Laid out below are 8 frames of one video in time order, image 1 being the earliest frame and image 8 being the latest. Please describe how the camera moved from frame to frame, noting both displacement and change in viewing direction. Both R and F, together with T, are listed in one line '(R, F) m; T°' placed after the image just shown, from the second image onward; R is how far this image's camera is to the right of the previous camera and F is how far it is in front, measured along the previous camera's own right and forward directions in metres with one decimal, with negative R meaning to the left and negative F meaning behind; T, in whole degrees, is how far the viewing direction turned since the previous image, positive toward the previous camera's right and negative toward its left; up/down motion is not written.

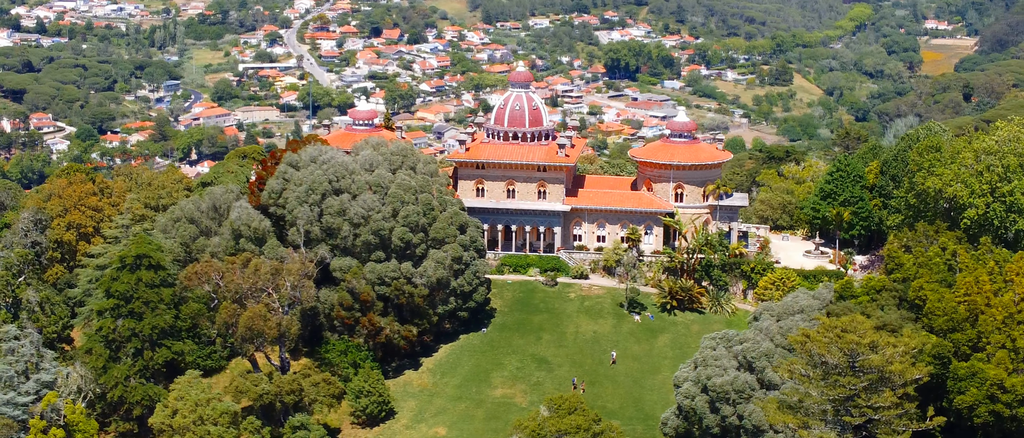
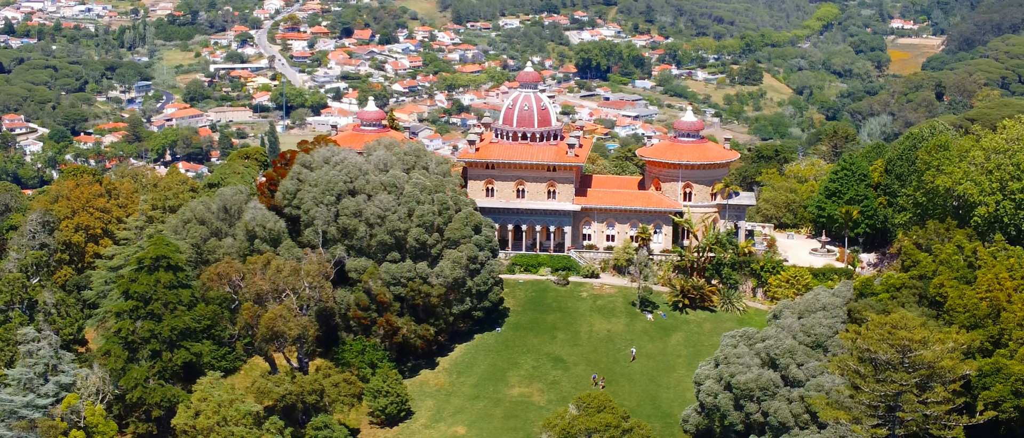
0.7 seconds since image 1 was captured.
(-1.2, -0.1) m; +1°
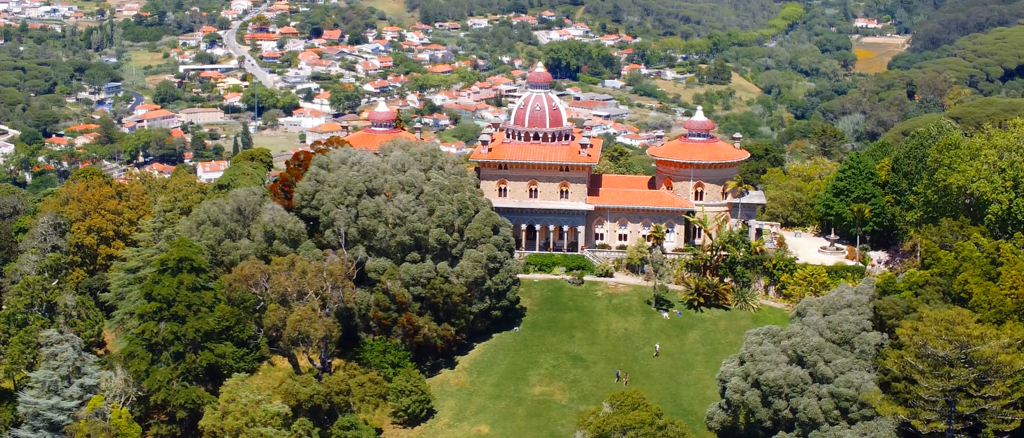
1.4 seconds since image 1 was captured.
(-1.3, -0.2) m; +1°
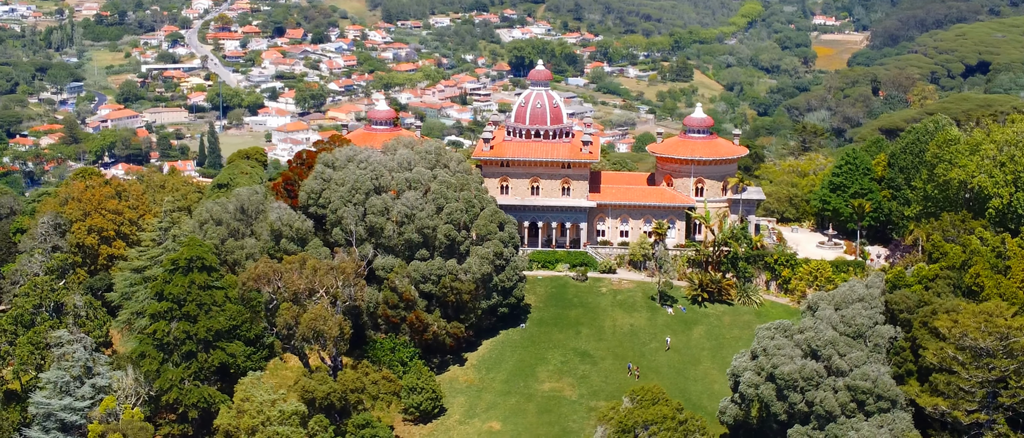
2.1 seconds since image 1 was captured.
(-1.2, -0.1) m; +1°
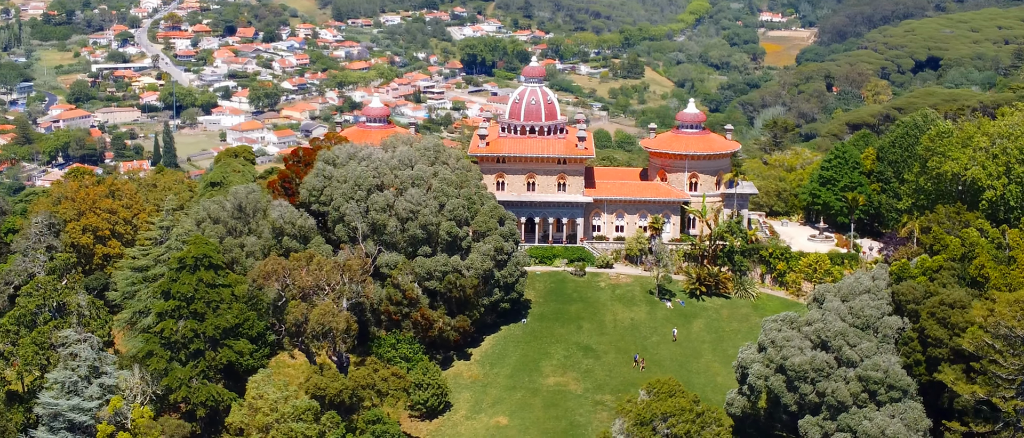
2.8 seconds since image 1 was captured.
(-1.4, -0.2) m; +2°
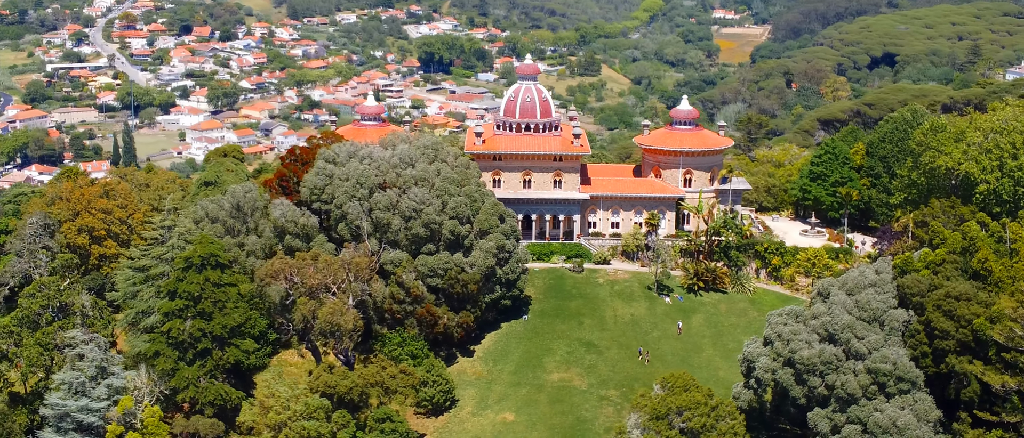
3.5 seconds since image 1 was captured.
(-1.3, -0.2) m; +1°
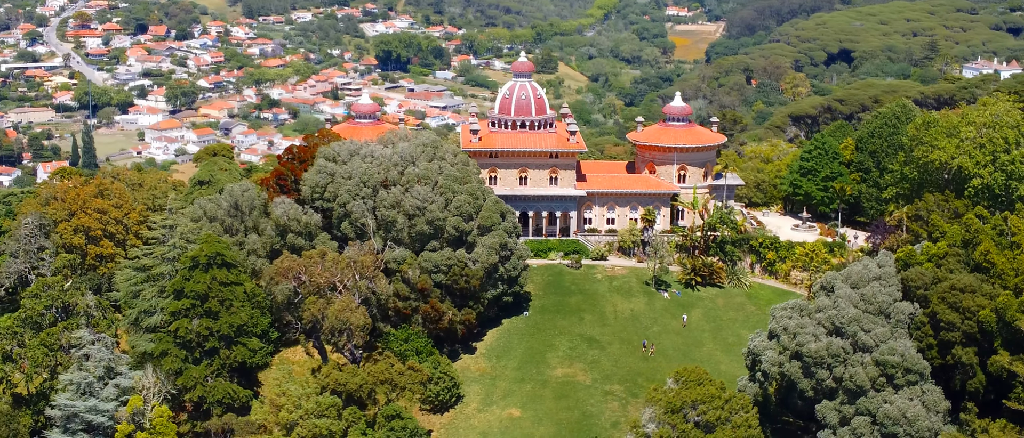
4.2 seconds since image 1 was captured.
(-1.3, -0.2) m; +1°
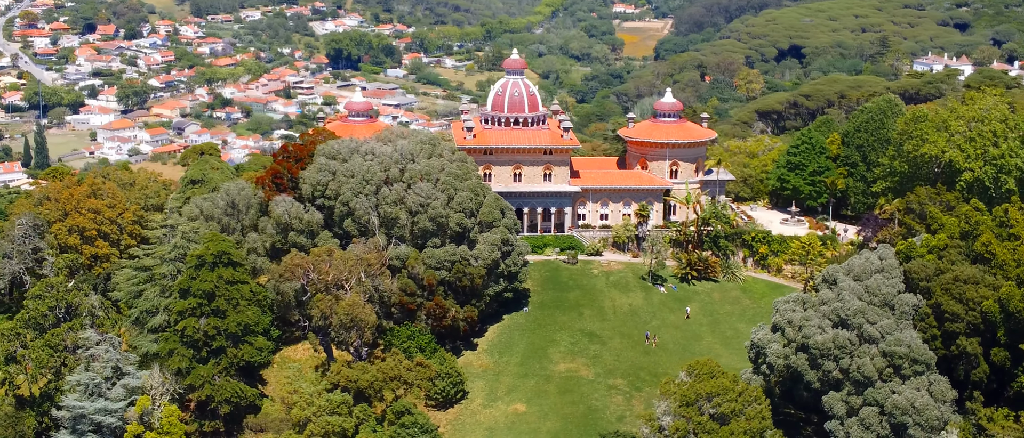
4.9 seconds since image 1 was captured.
(-1.4, -0.3) m; +2°
